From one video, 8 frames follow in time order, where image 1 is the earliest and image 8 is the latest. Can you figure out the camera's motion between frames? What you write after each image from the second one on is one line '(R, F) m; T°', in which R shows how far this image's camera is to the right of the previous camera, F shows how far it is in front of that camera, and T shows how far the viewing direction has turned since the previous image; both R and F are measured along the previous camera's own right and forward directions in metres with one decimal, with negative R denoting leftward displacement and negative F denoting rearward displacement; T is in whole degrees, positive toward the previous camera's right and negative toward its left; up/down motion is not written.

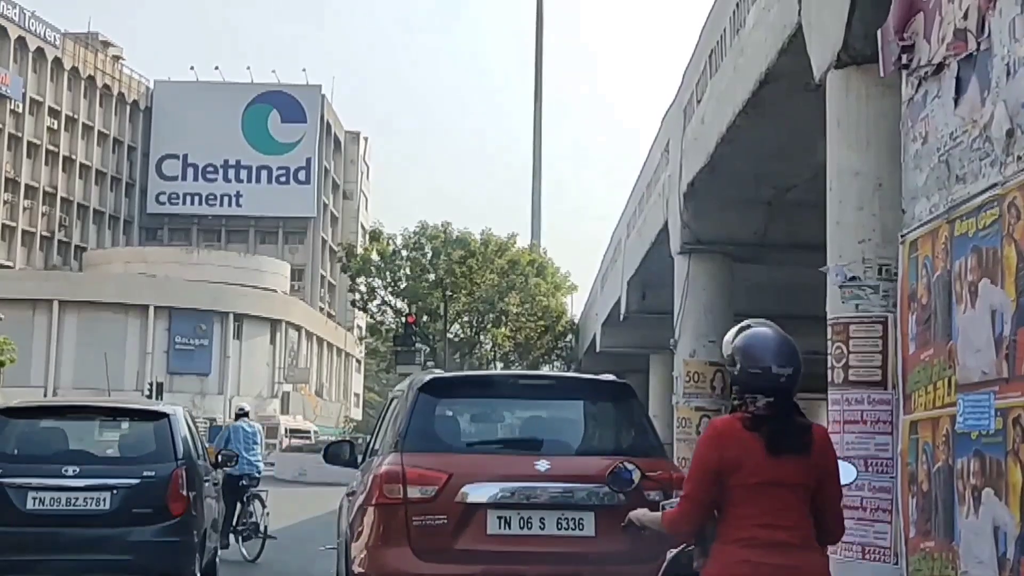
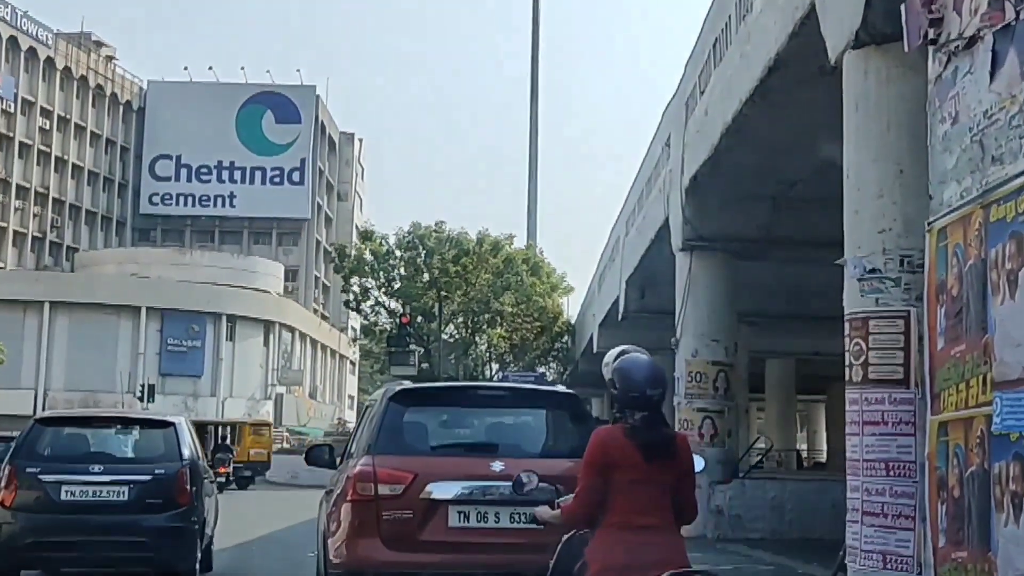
(0.0, +0.6) m; 0°
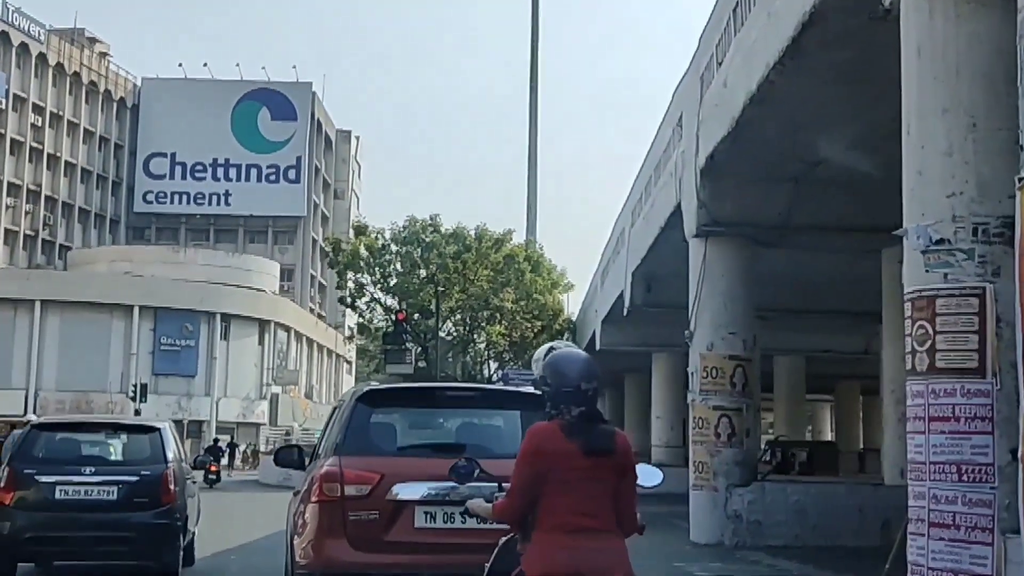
(-0.1, +1.5) m; 0°
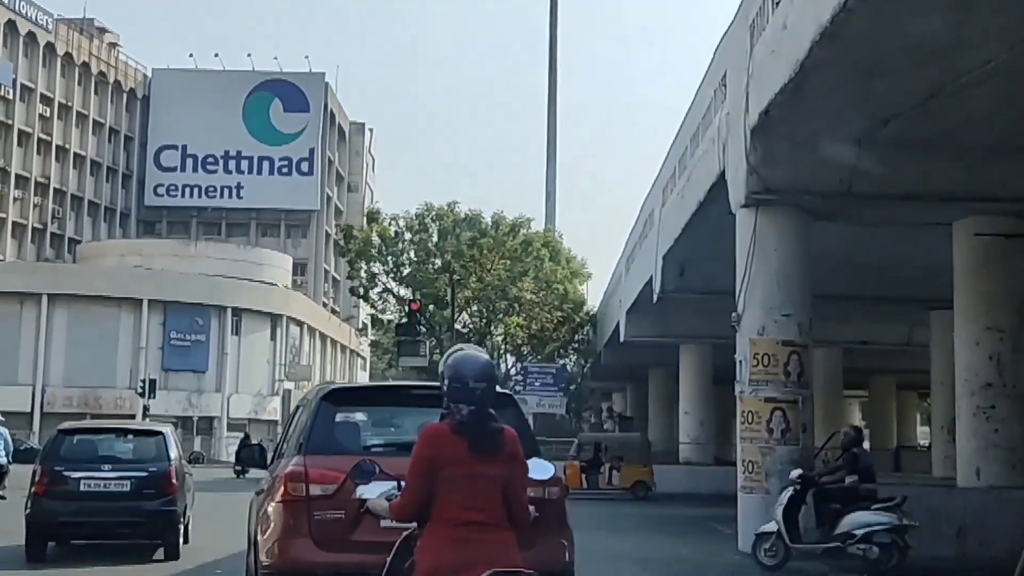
(-0.1, +2.2) m; -1°
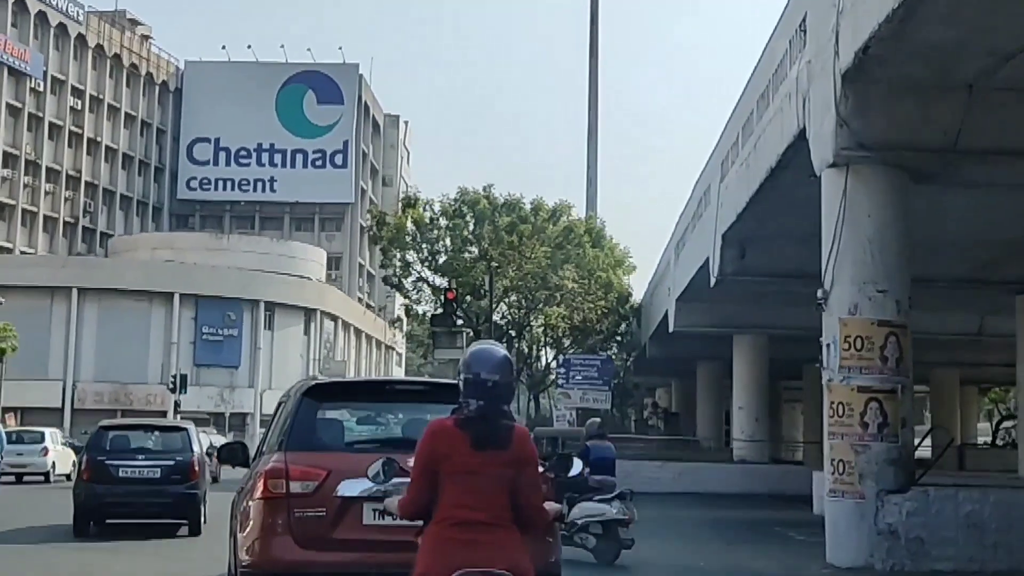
(-0.2, +2.3) m; -2°
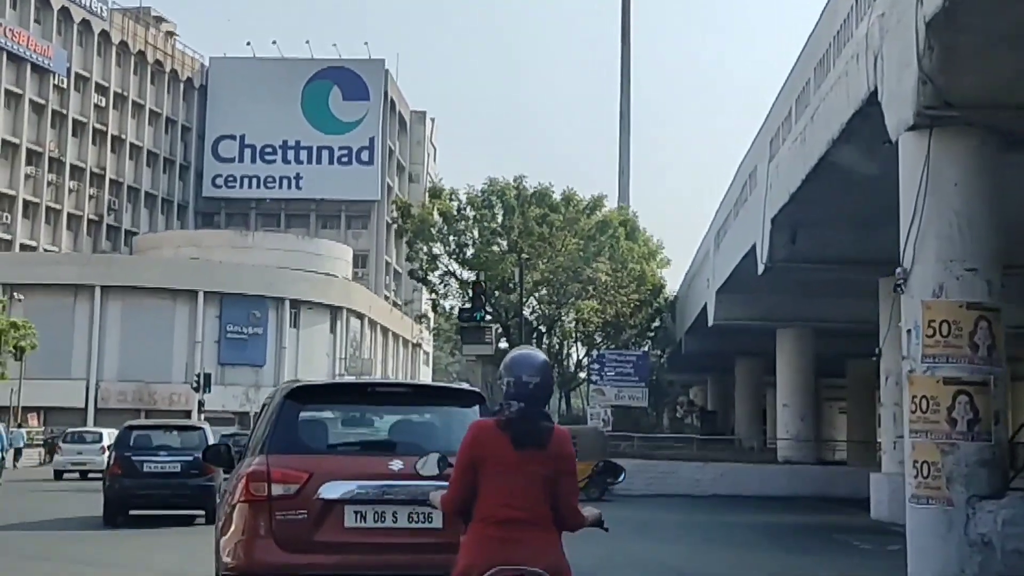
(-0.1, +1.7) m; -1°
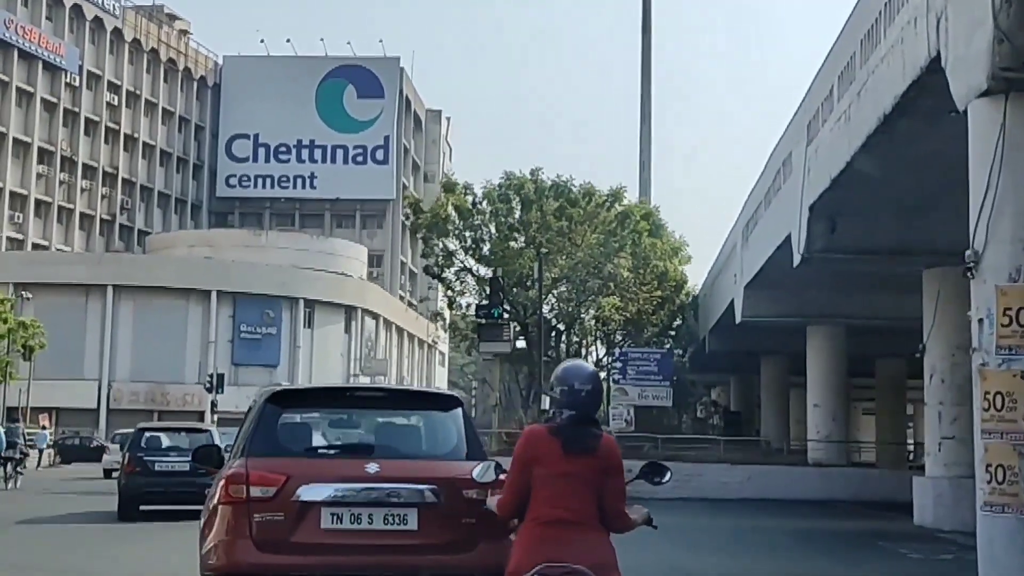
(-0.1, +1.3) m; -1°
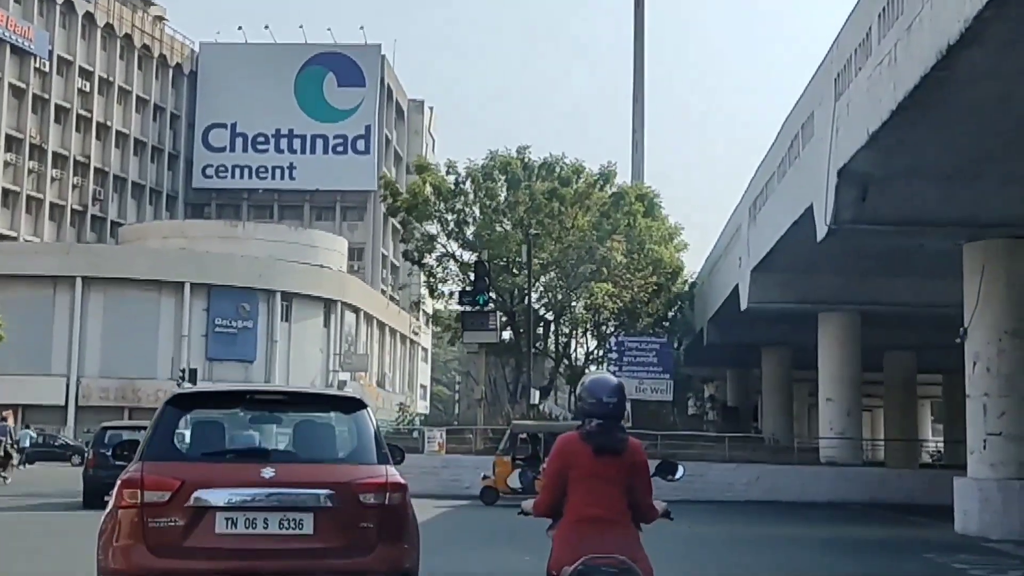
(-0.1, +2.8) m; +1°
